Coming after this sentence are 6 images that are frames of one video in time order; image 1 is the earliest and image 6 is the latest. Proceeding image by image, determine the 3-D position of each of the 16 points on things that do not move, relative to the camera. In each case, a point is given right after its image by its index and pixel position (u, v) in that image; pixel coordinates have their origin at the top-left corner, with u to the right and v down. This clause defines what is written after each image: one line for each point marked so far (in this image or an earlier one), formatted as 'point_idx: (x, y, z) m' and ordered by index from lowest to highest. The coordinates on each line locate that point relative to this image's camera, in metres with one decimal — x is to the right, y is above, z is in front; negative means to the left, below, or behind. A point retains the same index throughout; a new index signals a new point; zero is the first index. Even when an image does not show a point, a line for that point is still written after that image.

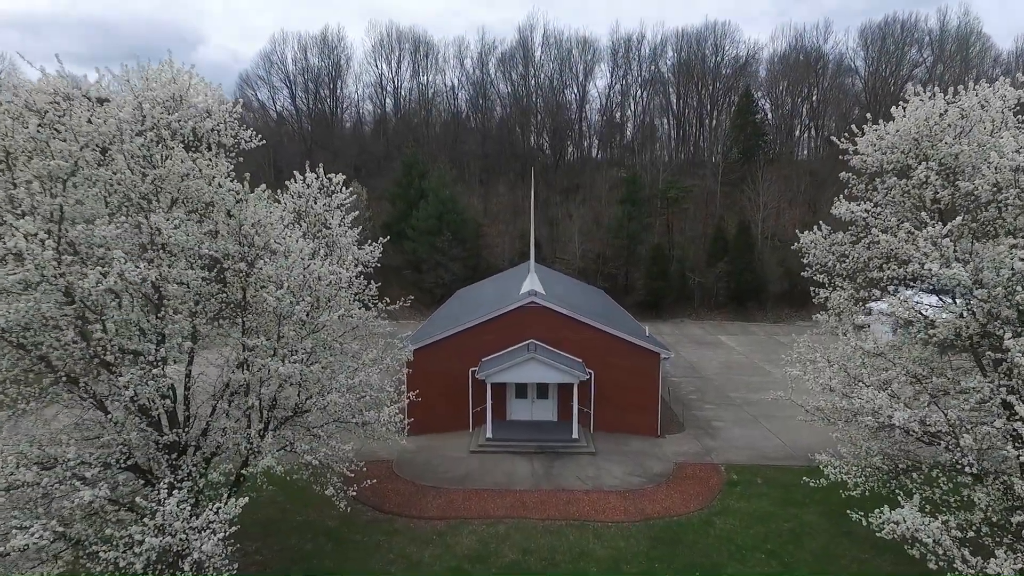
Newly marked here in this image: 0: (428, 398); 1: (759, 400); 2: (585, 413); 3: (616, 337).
0: (-2.7, -3.4, +16.3) m
1: (+9.4, -4.2, +20.1) m
2: (+2.3, -3.8, +16.4) m
3: (+3.1, -1.4, +16.2) m
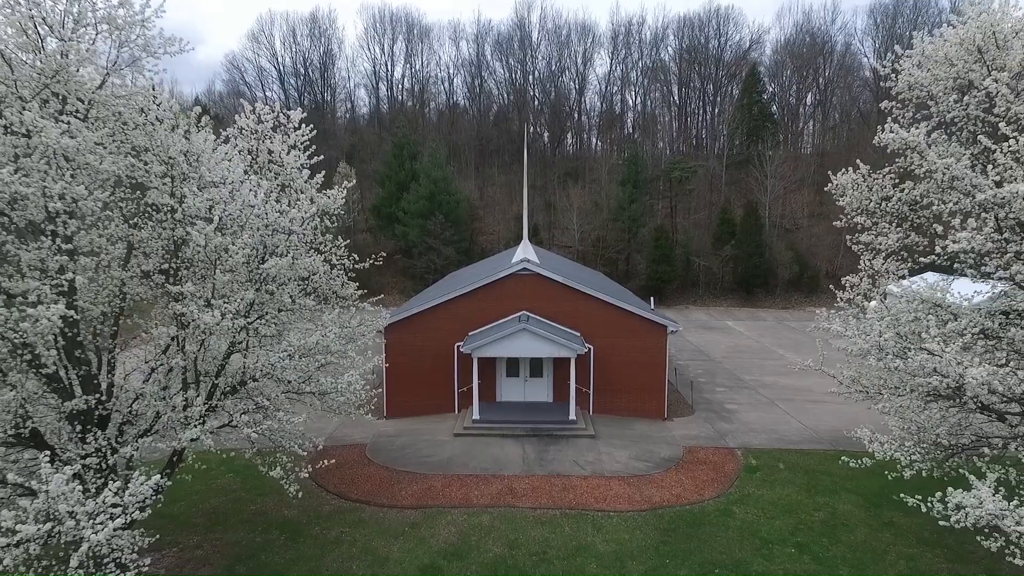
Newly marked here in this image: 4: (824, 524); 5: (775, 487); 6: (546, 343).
0: (-2.9, -2.4, +14.7) m
1: (+9.1, -3.3, +18.4) m
2: (+2.0, -2.9, +14.8) m
3: (+2.9, -0.5, +14.5) m
4: (+5.8, -4.4, +9.8) m
5: (+5.6, -4.2, +11.1) m
6: (+0.9, -1.4, +13.4) m
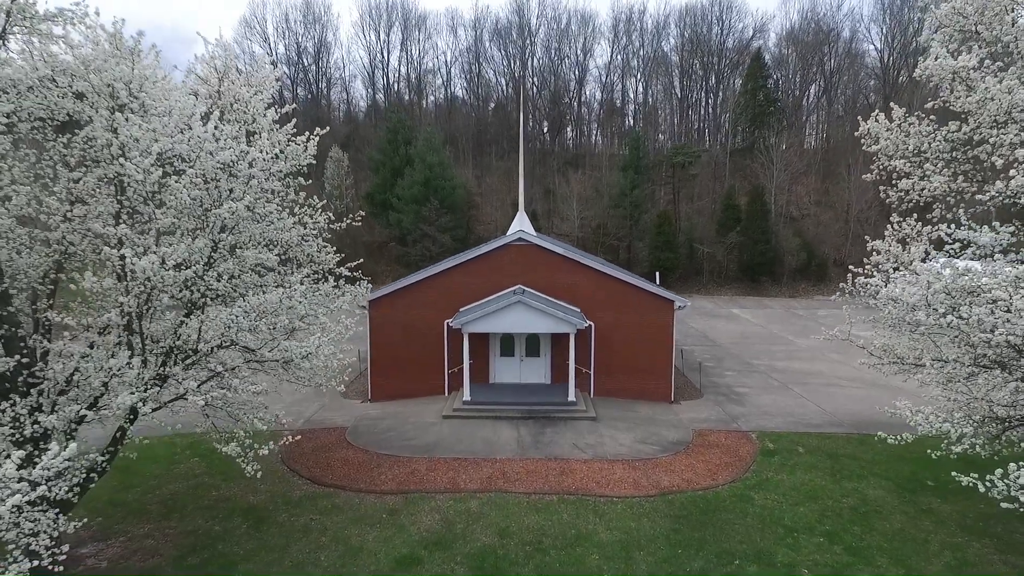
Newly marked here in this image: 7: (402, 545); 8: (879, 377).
0: (-3.1, -1.7, +13.6) m
1: (+9.0, -2.6, +17.4) m
2: (+1.9, -2.2, +13.7) m
3: (+2.7, +0.2, +13.4) m
4: (+5.7, -3.7, +8.7) m
5: (+5.4, -3.5, +10.0) m
6: (+0.7, -0.7, +12.3) m
7: (-1.6, -3.8, +7.9) m
8: (+11.4, -2.7, +16.3) m
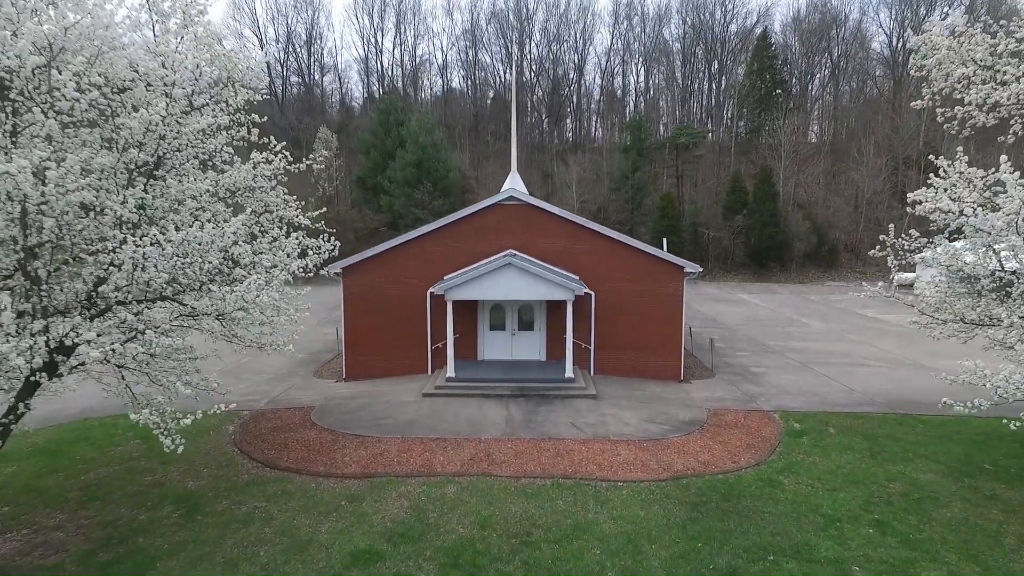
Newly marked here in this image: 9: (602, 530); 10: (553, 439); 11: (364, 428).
0: (-3.3, -0.9, +12.2) m
1: (+8.8, -1.8, +15.9) m
2: (+1.6, -1.4, +12.3) m
3: (+2.5, +1.0, +12.0) m
4: (+5.4, -2.9, +7.3) m
5: (+5.2, -2.7, +8.6) m
6: (+0.5, +0.1, +10.9) m
7: (-1.8, -3.0, +6.5) m
8: (+11.2, -1.9, +14.9) m
9: (+1.1, -3.0, +6.5) m
10: (+0.7, -2.5, +8.9) m
11: (-2.6, -2.5, +9.5) m
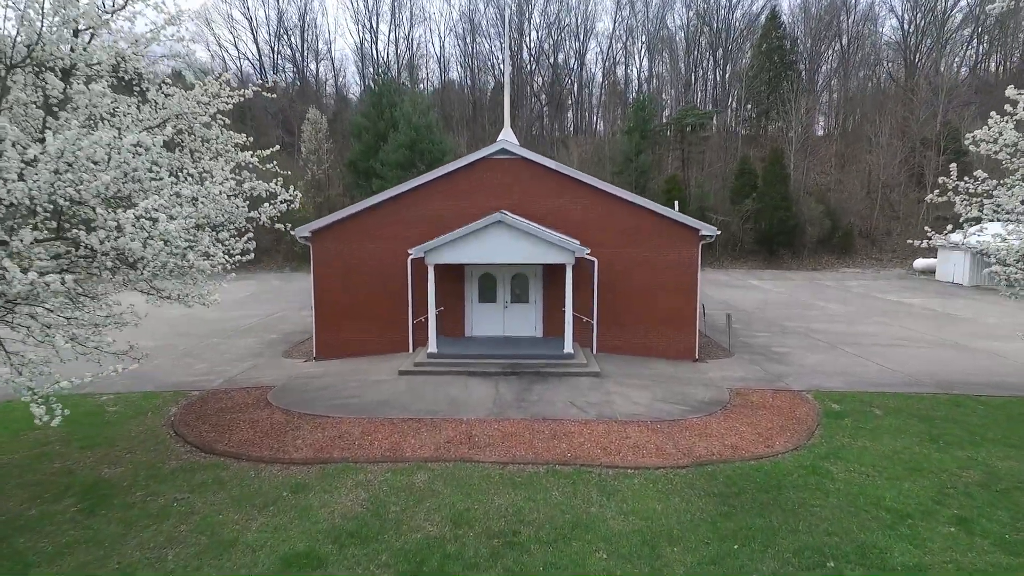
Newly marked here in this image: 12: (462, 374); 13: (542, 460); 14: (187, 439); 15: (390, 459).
0: (-3.5, -0.3, +10.7) m
1: (+8.6, -1.1, +14.5) m
2: (+1.5, -0.7, +10.8) m
3: (+2.4, +1.7, +10.6) m
4: (+5.3, -2.2, +5.9) m
5: (+5.0, -2.0, +7.2) m
6: (+0.3, +0.8, +9.5) m
7: (-2.0, -2.4, +5.1) m
8: (+11.0, -1.3, +13.4) m
9: (+0.9, -2.3, +5.1) m
10: (+0.5, -1.9, +7.5) m
11: (-2.8, -1.8, +8.1) m
12: (-0.9, -1.5, +9.3) m
13: (+0.4, -2.1, +6.3) m
14: (-4.4, -2.0, +7.1) m
15: (-1.5, -2.1, +6.4) m
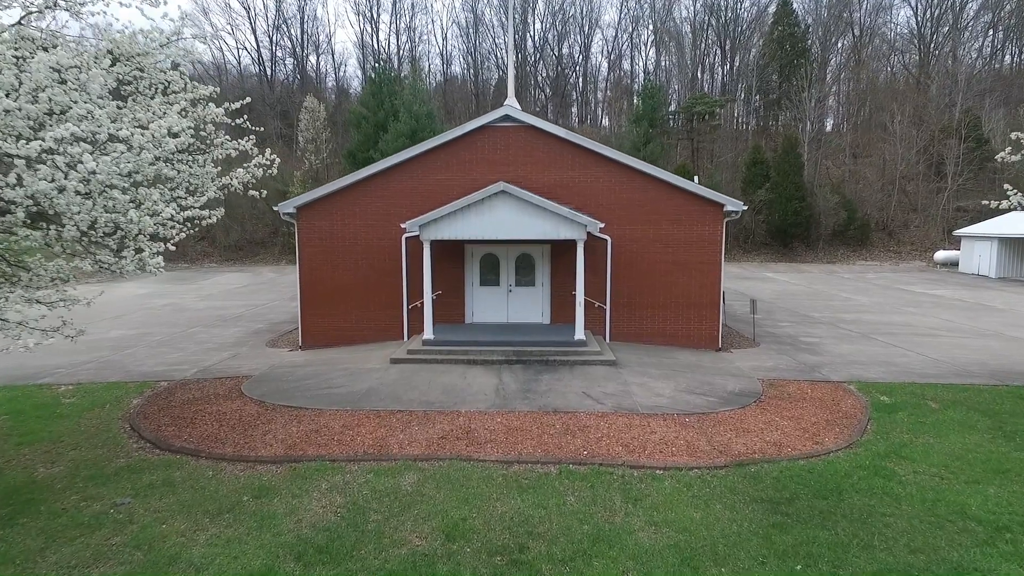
0: (-3.4, +0.1, +9.8) m
1: (+8.7, -0.8, +13.5) m
2: (+1.6, -0.4, +9.9) m
3: (+2.4, +2.0, +9.6) m
4: (+5.3, -1.9, +4.9) m
5: (+5.1, -1.7, +6.2) m
6: (+0.4, +1.1, +8.5) m
7: (-2.0, -2.0, +4.1) m
8: (+11.1, -0.9, +12.4) m
9: (+1.0, -2.0, +4.1) m
10: (+0.6, -1.5, +6.5) m
11: (-2.7, -1.5, +7.1) m
12: (-0.8, -1.2, +8.4) m
13: (+0.4, -1.7, +5.4) m
14: (-4.3, -1.7, +6.2) m
15: (-1.4, -1.7, +5.5) m
